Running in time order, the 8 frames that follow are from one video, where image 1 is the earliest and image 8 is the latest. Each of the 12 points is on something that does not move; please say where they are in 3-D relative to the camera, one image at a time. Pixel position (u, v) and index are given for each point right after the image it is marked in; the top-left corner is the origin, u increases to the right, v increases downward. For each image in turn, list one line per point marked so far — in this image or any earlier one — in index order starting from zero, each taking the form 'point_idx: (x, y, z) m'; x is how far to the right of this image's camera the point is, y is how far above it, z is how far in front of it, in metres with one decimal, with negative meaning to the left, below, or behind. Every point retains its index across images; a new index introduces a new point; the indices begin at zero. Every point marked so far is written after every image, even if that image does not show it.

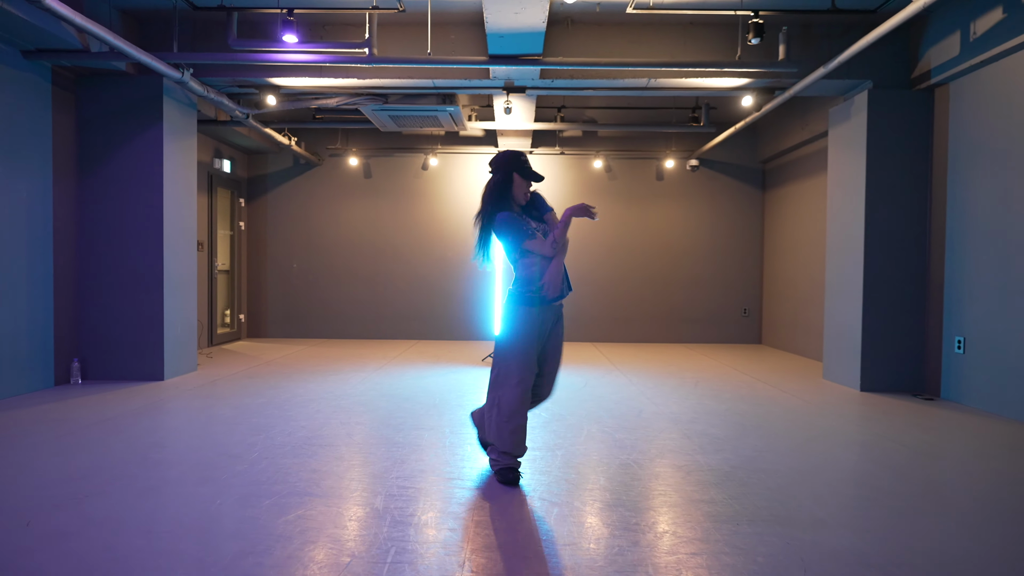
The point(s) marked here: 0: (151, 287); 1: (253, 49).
0: (-3.1, 0.0, +4.8) m
1: (-2.0, +1.8, +4.3) m
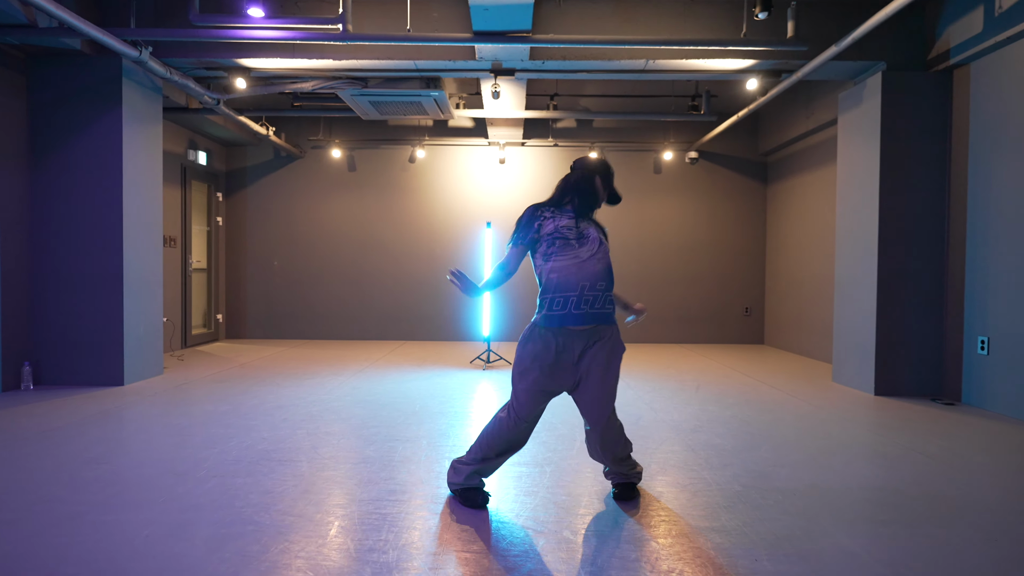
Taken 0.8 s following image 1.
0: (-3.2, 0.0, +4.5) m
1: (-2.1, +1.9, +3.9) m
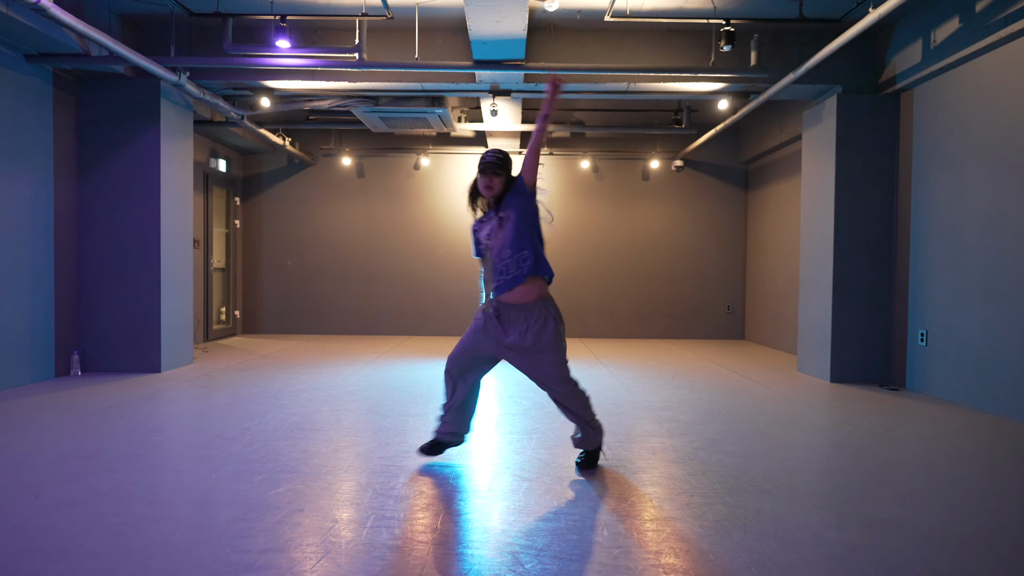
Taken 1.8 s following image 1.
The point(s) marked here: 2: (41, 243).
0: (-3.2, +0.1, +5.0) m
1: (-2.1, +1.9, +4.5) m
2: (-3.9, +0.4, +4.6) m
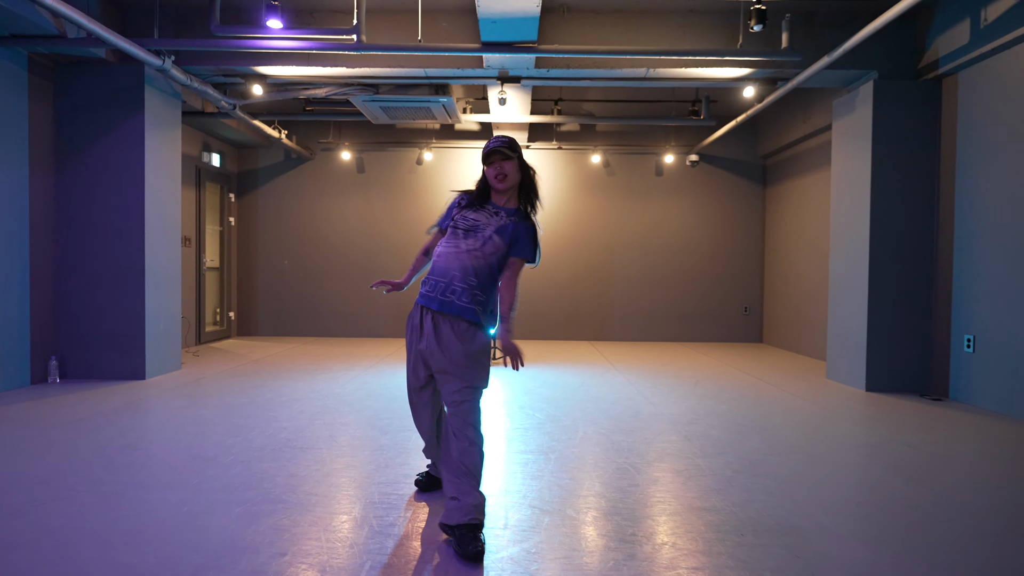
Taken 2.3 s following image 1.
0: (-3.2, +0.1, +4.7) m
1: (-2.0, +1.9, +4.1) m
2: (-3.8, +0.4, +4.3) m
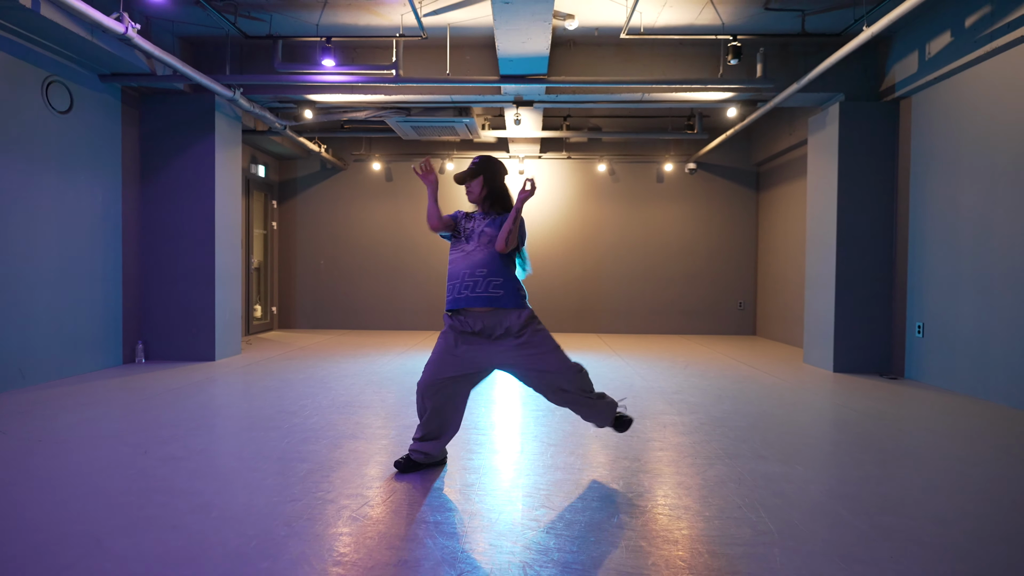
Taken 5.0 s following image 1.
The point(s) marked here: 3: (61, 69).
0: (-3.0, +0.1, +5.5) m
1: (-1.9, +1.9, +4.9) m
2: (-3.7, +0.4, +5.1) m
3: (-3.6, +1.8, +4.5) m
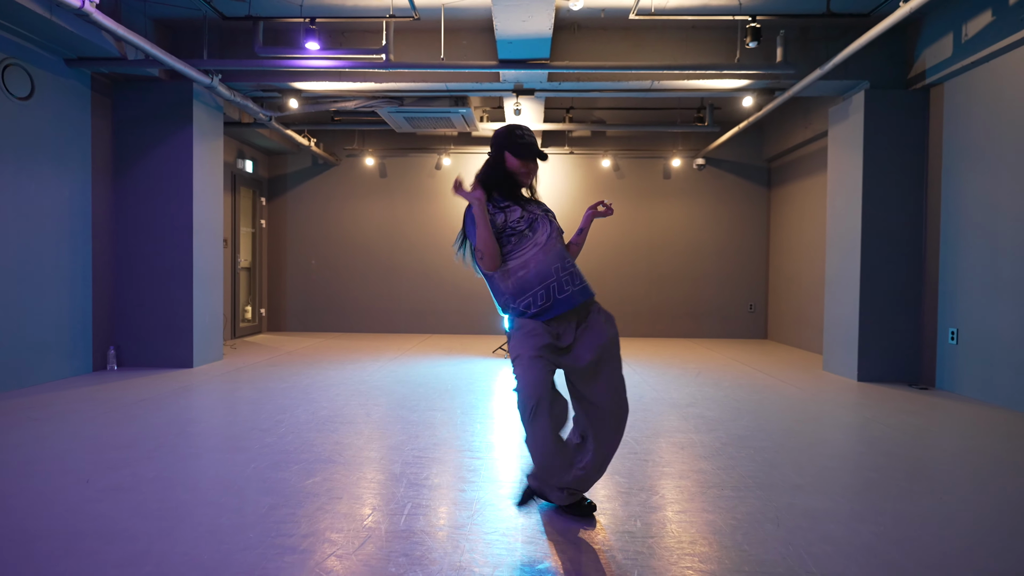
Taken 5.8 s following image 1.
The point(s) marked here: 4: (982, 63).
0: (-3.0, +0.1, +5.1) m
1: (-1.9, +1.9, +4.6) m
2: (-3.7, +0.4, +4.8) m
3: (-3.6, +1.8, +4.2) m
4: (+3.5, +1.7, +4.2) m
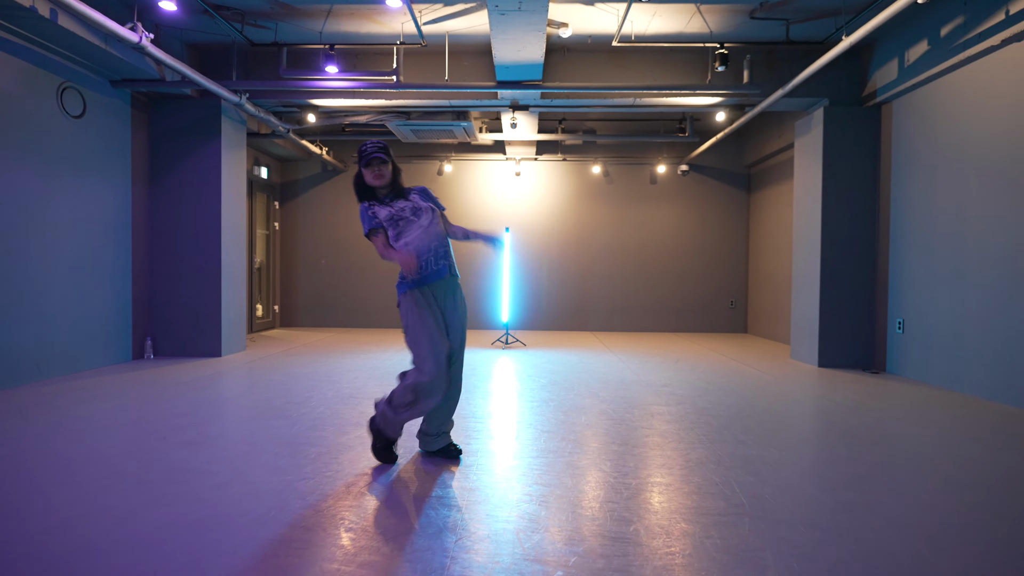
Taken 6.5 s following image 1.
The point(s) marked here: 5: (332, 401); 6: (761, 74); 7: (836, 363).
0: (-3.1, +0.1, +5.7) m
1: (-1.9, +1.9, +5.1) m
2: (-3.7, +0.4, +5.3) m
3: (-3.7, +1.8, +4.7) m
4: (+3.5, +1.7, +4.8) m
5: (-1.2, -0.8, +3.9) m
6: (+2.3, +2.0, +5.3) m
7: (+3.2, -0.7, +5.5) m
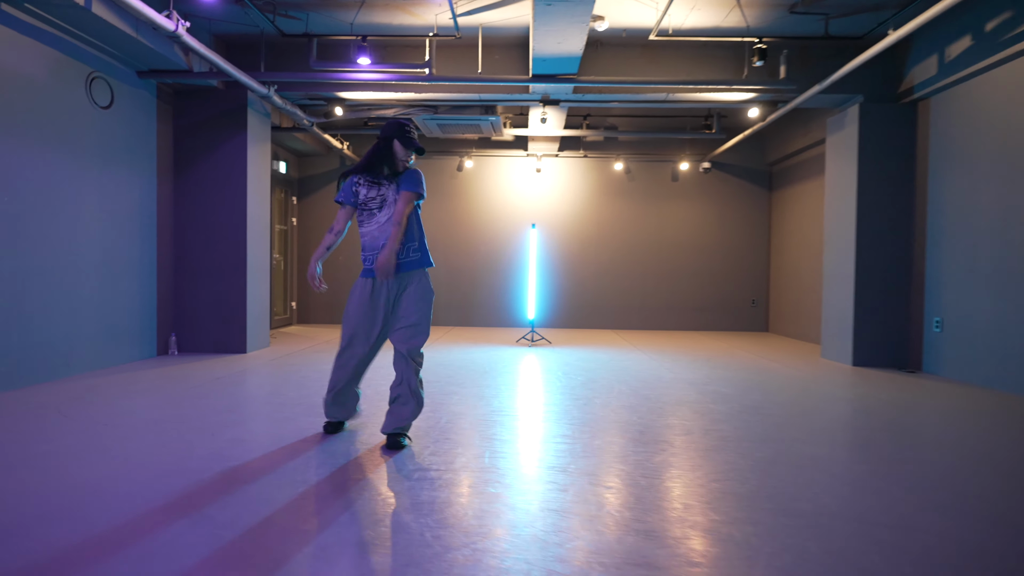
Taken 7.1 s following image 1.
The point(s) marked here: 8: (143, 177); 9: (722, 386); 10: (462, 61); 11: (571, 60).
0: (-2.8, +0.2, +5.6) m
1: (-1.6, +2.0, +5.1) m
2: (-3.4, +0.5, +5.2) m
3: (-3.4, +1.8, +4.6) m
4: (+3.8, +1.7, +4.7) m
5: (-1.0, -0.8, +3.8) m
6: (+2.6, +2.0, +5.2) m
7: (+3.5, -0.7, +5.4) m
8: (-3.4, +1.0, +5.1) m
9: (+1.6, -0.8, +4.4) m
10: (-0.5, +2.2, +5.3) m
11: (+0.5, +1.9, +4.7) m
